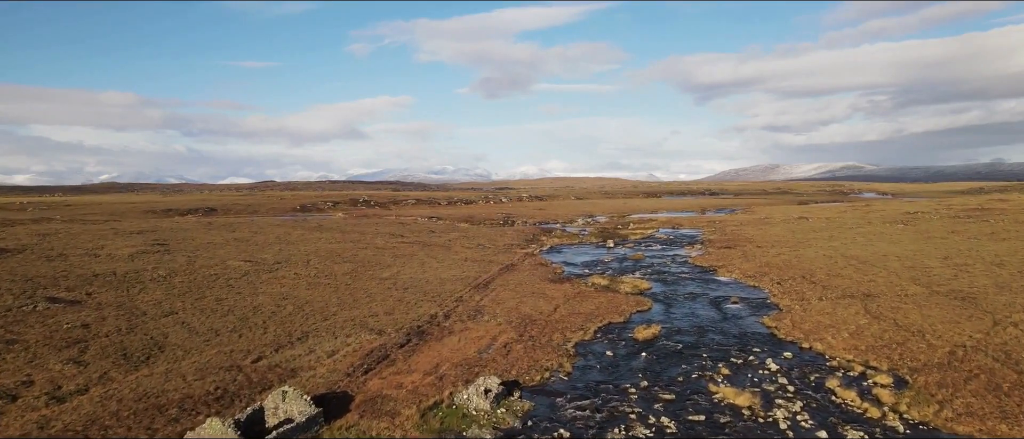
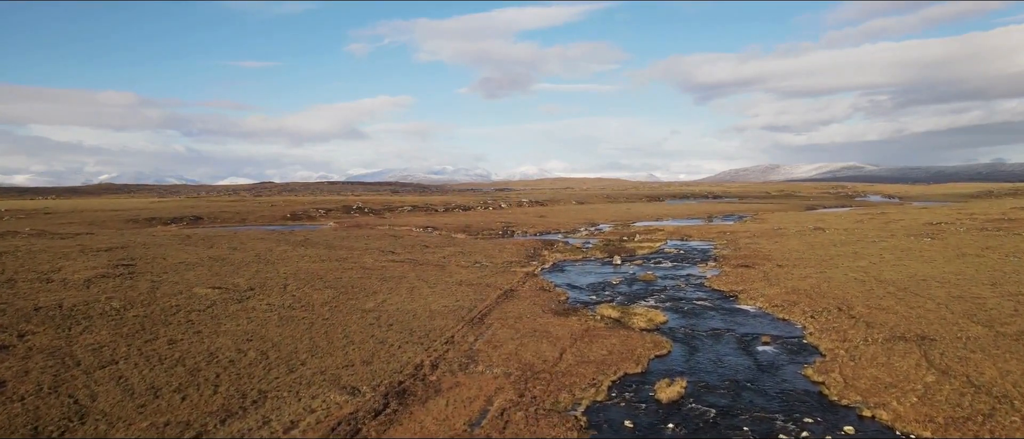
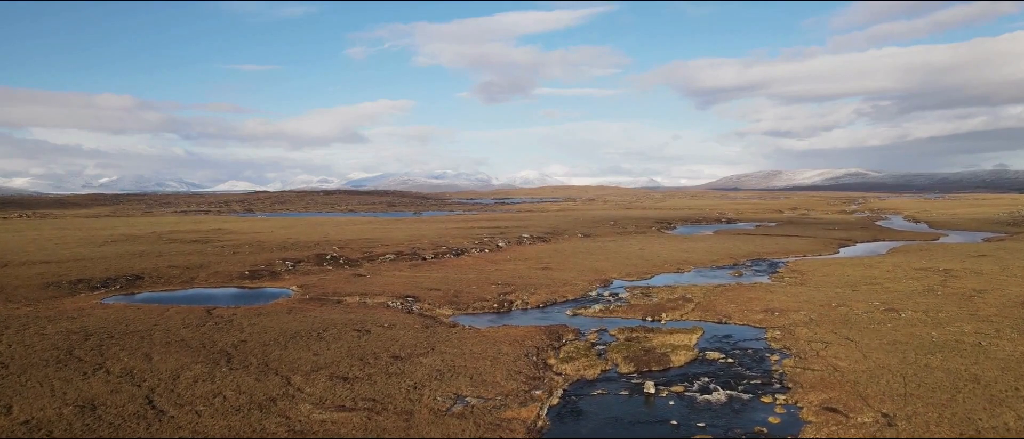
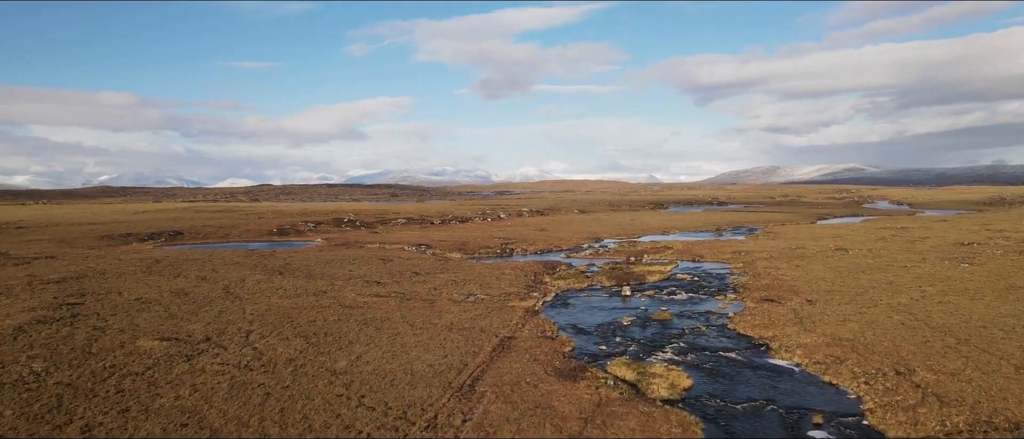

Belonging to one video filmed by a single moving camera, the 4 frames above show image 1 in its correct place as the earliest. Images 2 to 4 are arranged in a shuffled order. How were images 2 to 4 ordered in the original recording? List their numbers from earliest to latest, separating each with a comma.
2, 4, 3
